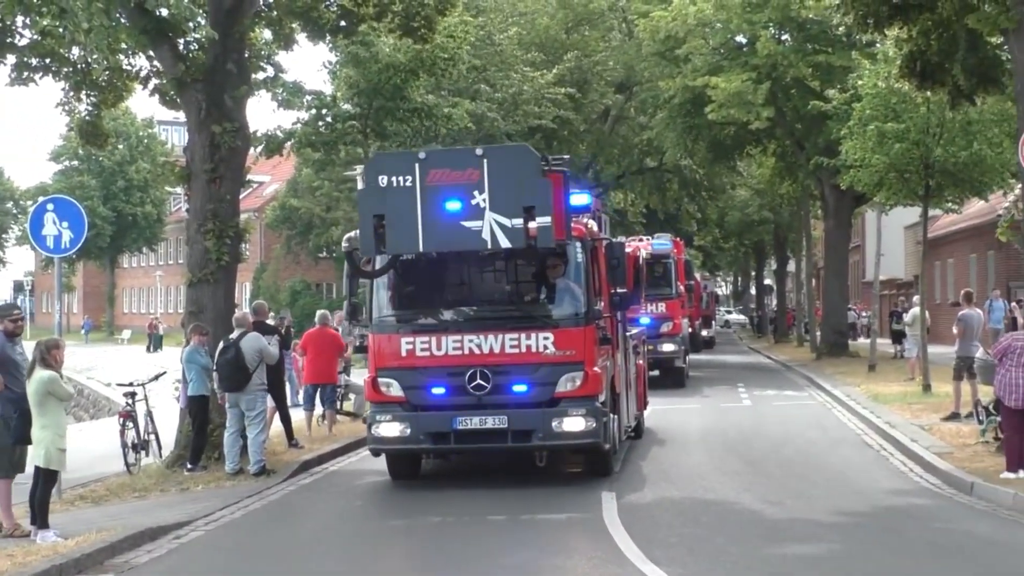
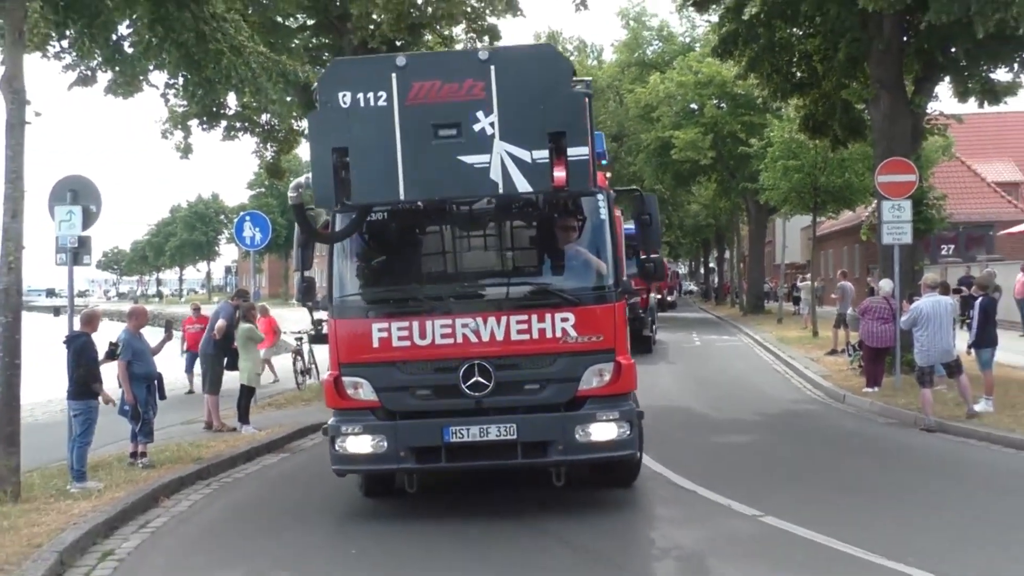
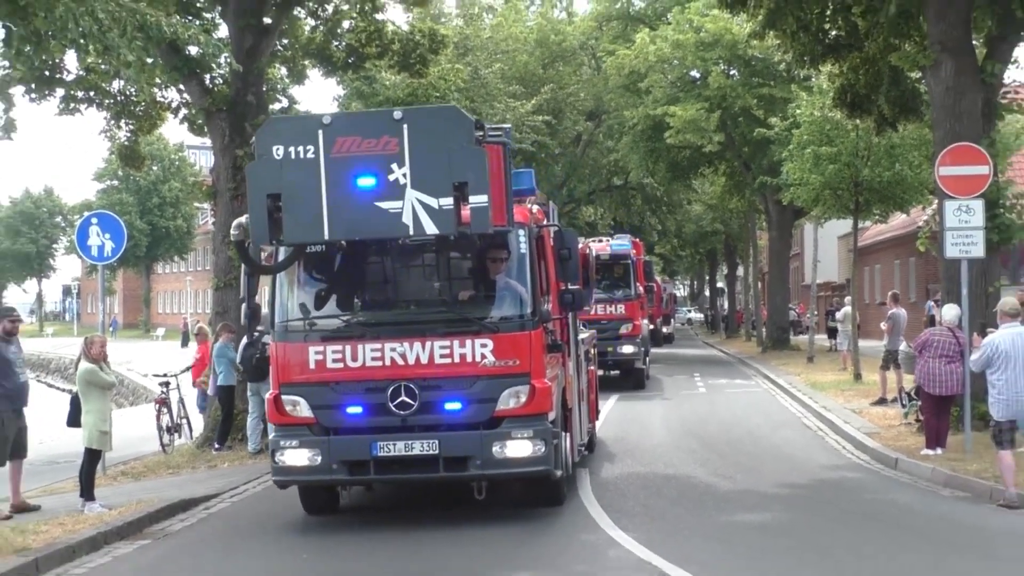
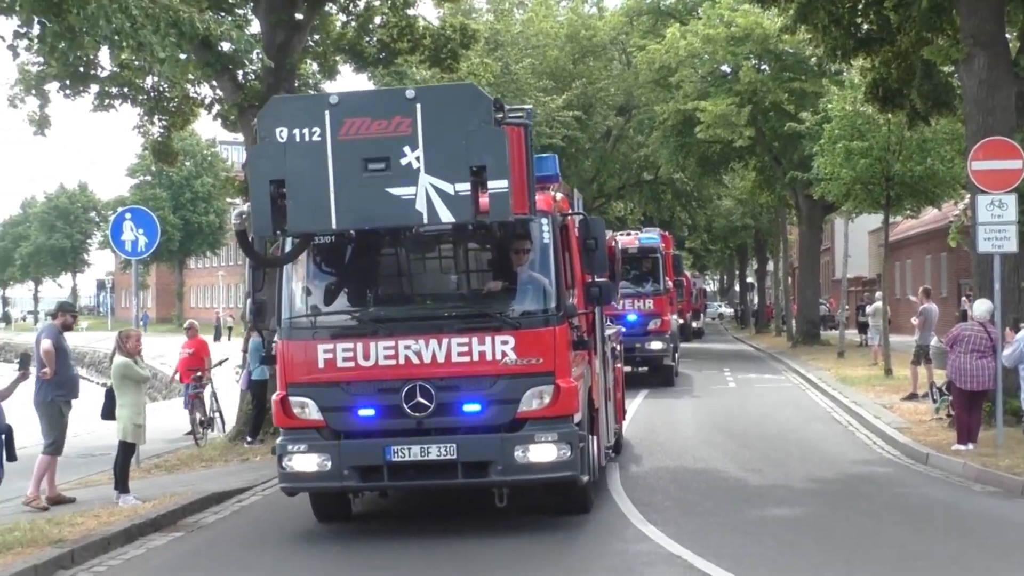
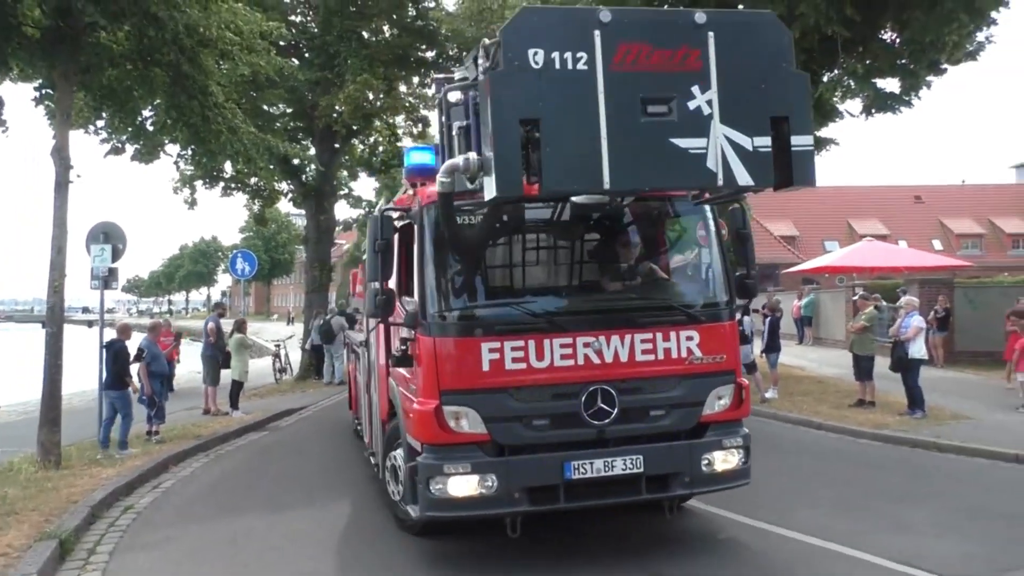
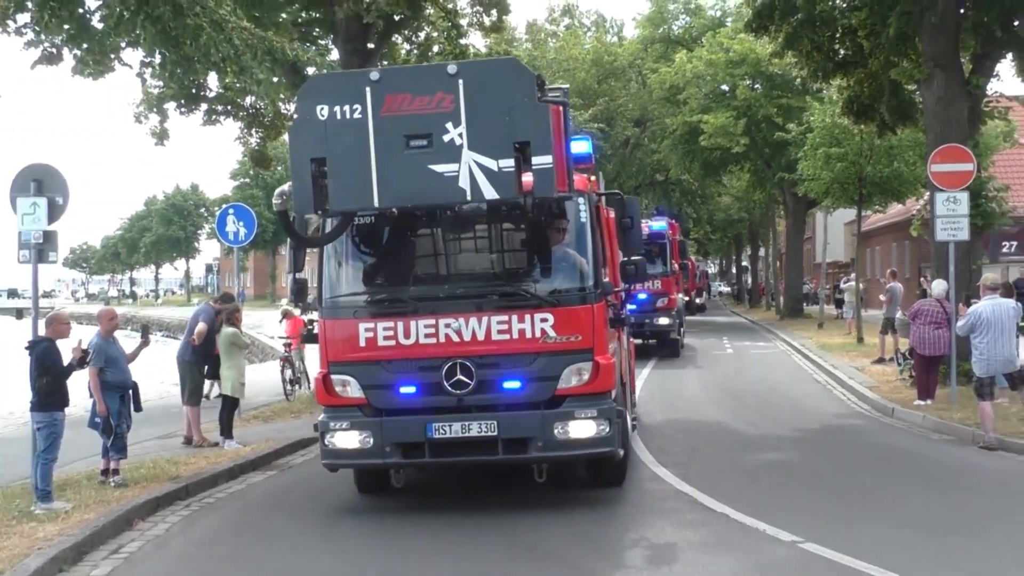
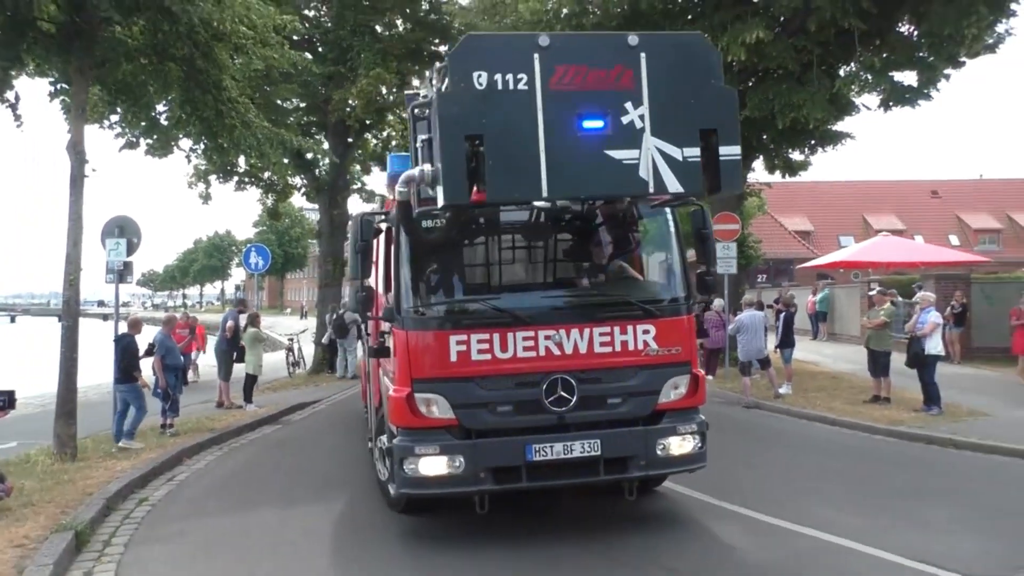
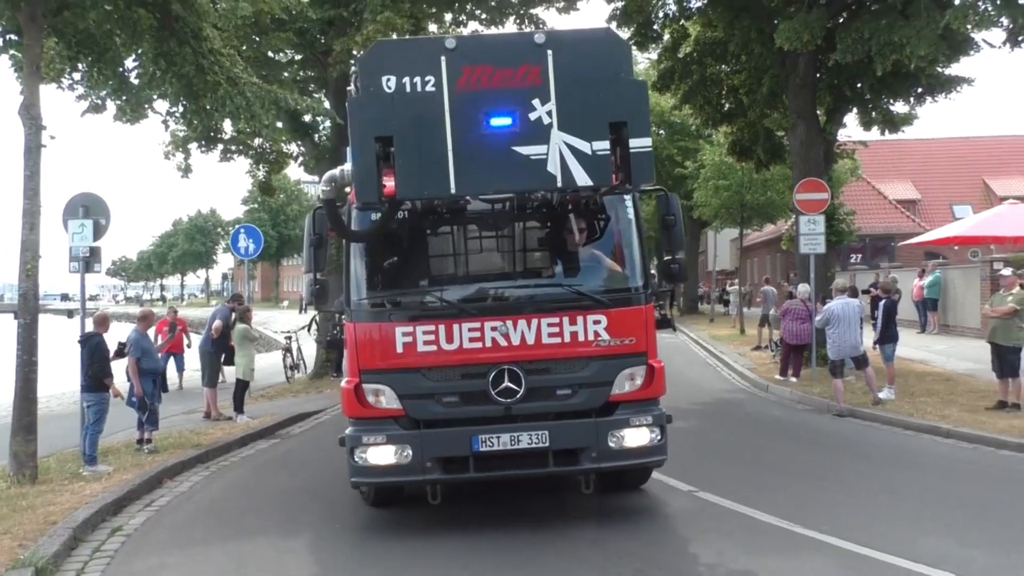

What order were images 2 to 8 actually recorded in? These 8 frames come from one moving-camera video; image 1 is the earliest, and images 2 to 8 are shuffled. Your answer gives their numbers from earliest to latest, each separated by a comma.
3, 4, 6, 2, 8, 7, 5
